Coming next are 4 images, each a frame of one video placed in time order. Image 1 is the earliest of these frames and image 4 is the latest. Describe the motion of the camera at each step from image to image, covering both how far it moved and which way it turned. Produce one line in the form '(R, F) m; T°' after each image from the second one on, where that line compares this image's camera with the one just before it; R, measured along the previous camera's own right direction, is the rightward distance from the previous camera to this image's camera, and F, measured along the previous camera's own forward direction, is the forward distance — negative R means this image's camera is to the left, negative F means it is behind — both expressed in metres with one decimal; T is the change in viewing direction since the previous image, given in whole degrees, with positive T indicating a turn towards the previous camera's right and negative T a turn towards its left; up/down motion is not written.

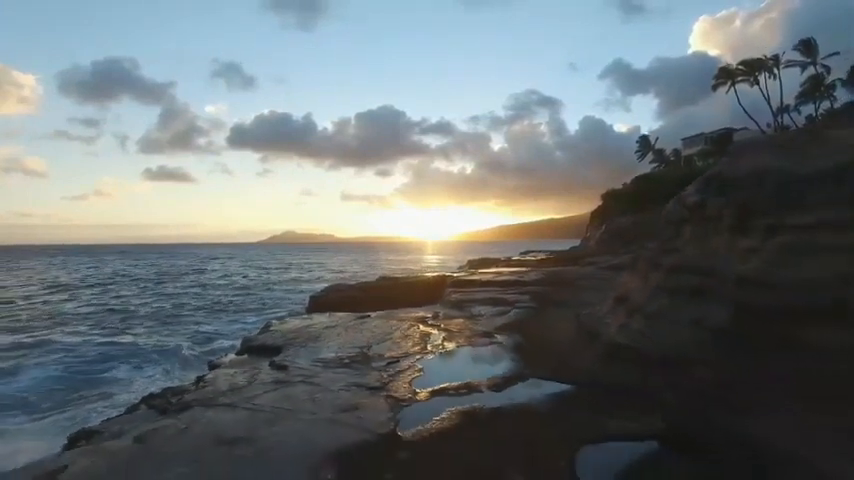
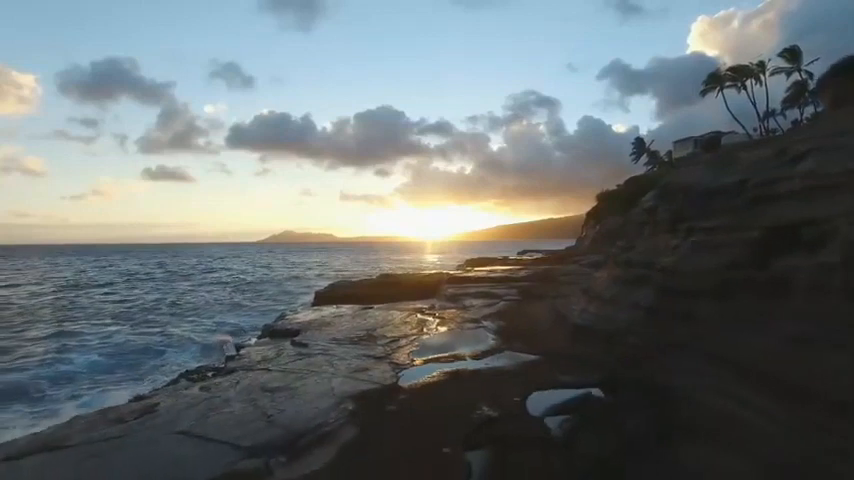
(+0.1, -2.6) m; 0°
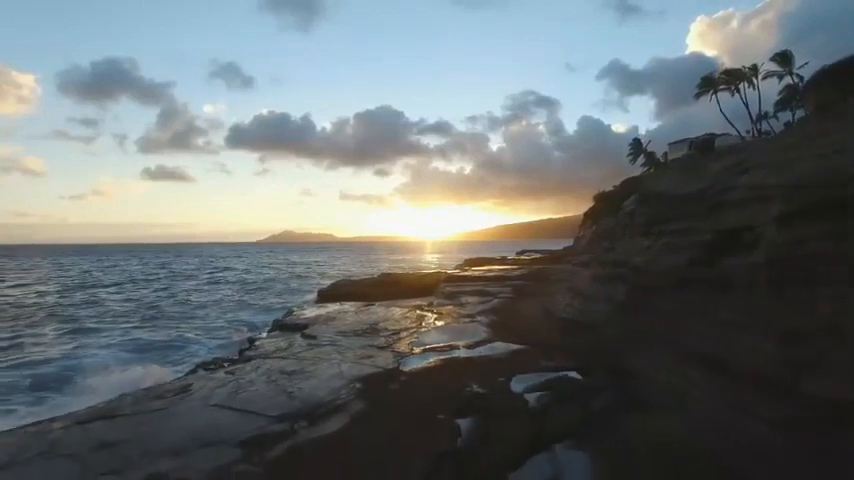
(0.0, -1.5) m; 0°
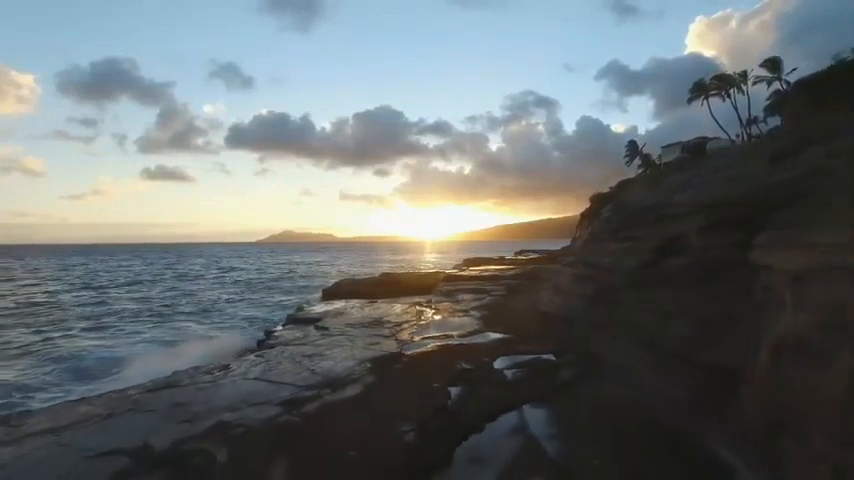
(0.0, -2.3) m; 0°
